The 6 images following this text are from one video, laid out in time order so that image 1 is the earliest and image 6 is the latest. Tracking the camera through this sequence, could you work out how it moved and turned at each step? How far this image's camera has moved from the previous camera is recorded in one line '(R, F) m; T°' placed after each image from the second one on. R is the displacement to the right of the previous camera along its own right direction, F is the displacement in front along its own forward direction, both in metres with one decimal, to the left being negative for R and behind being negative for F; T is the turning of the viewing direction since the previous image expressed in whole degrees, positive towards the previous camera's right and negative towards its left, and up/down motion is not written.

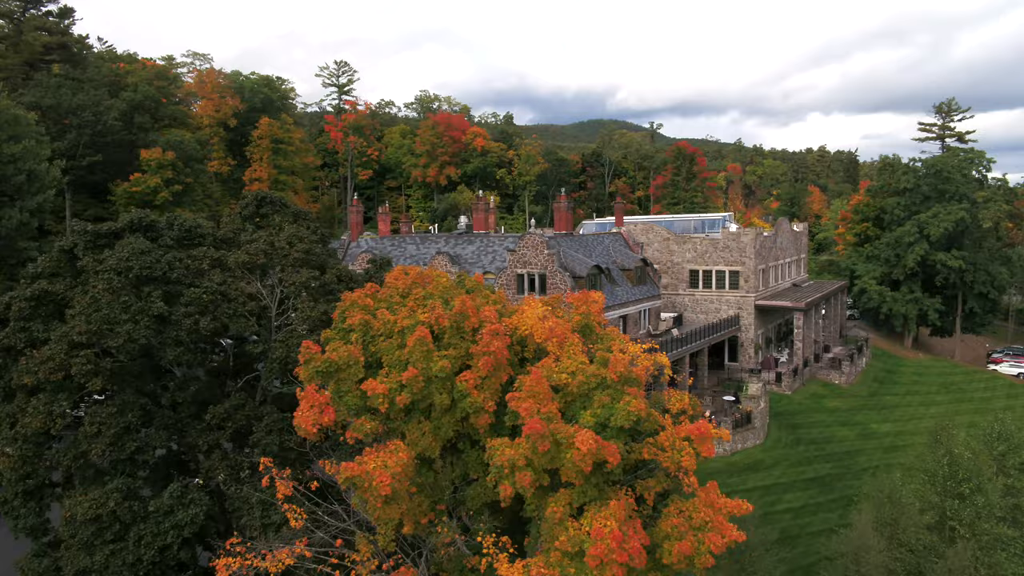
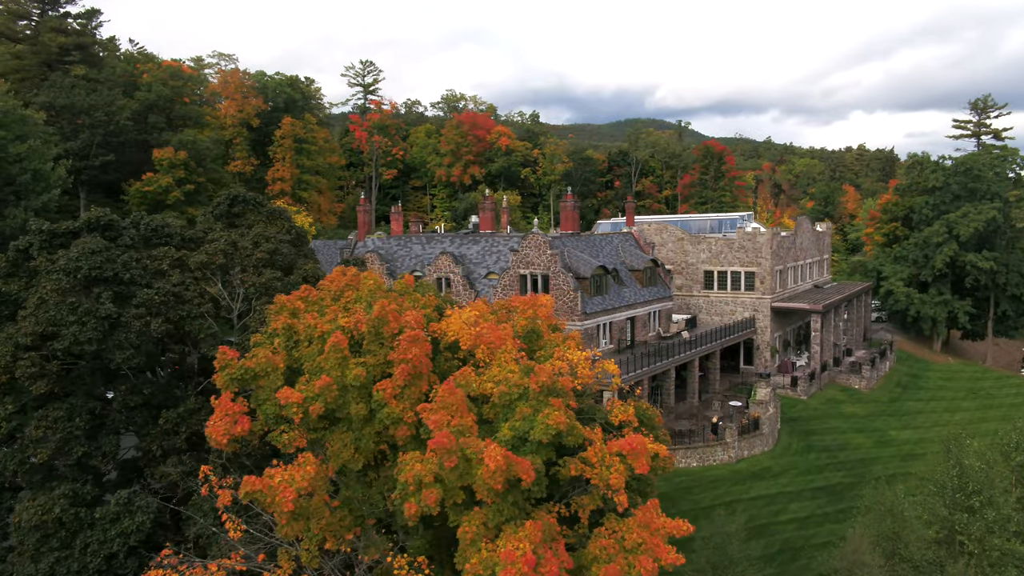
(+1.4, +0.7) m; -2°
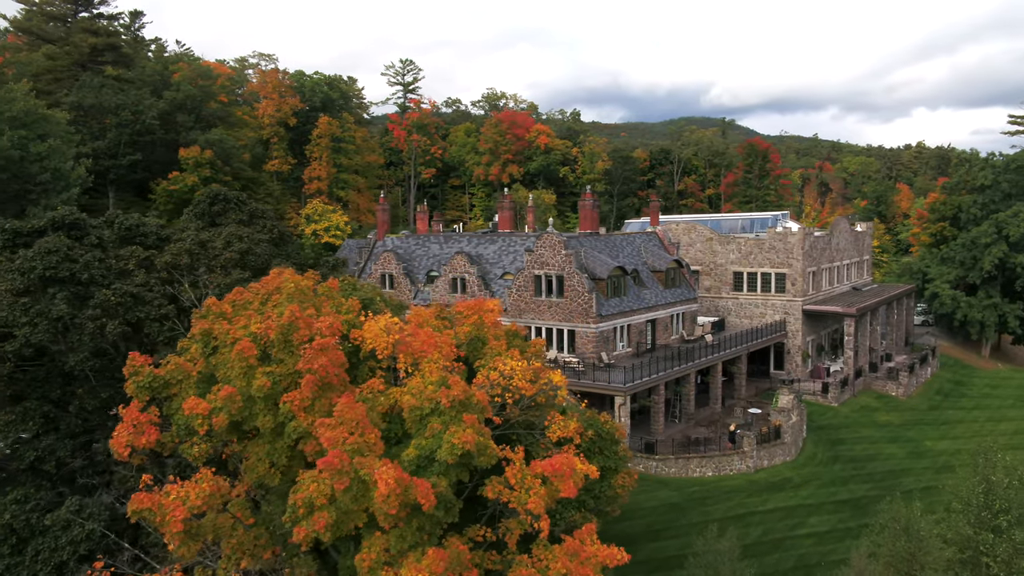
(+1.5, +0.9) m; -3°
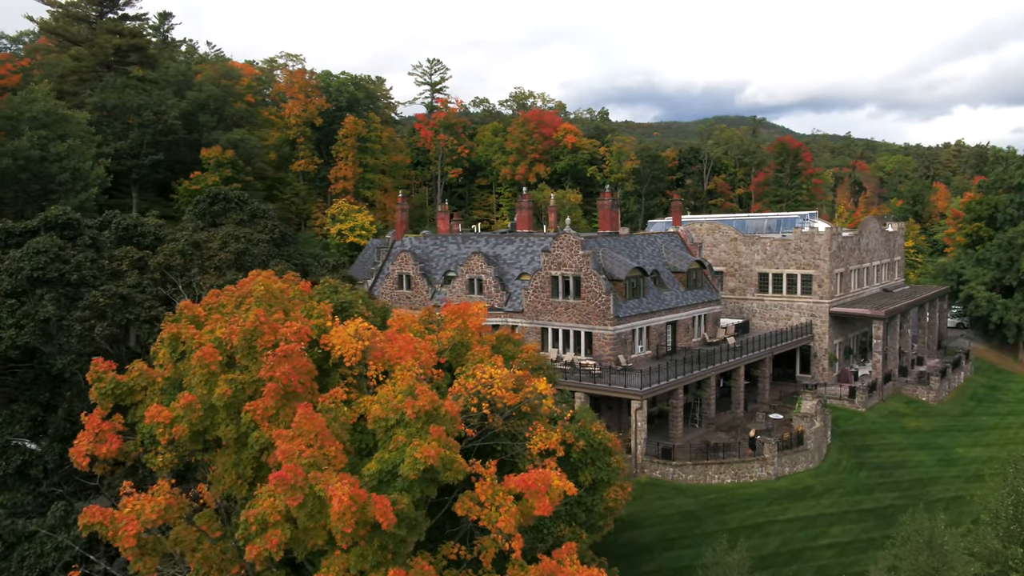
(+0.6, +0.6) m; -2°
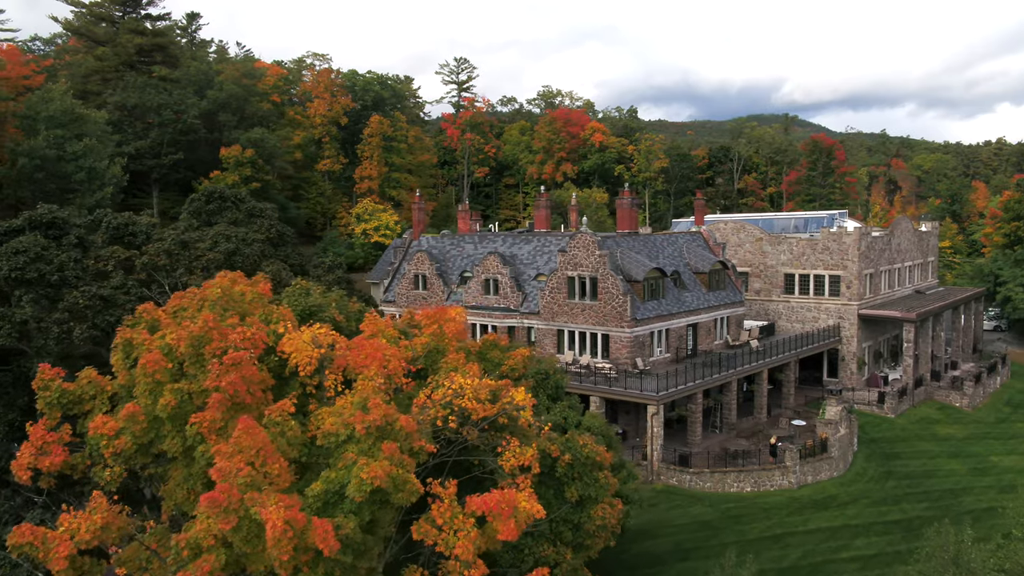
(+0.7, +0.8) m; -2°
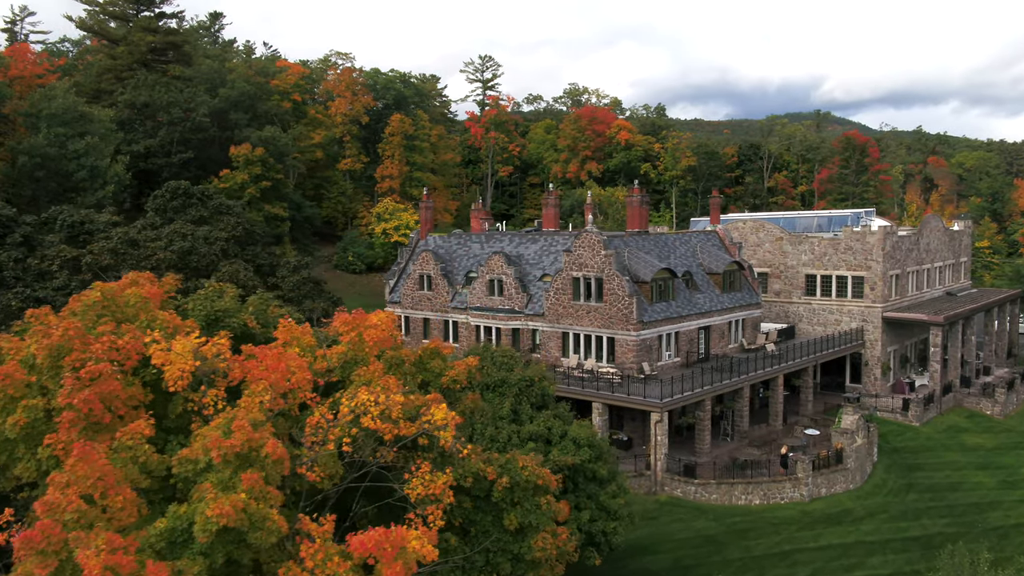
(+1.2, +1.2) m; -2°
